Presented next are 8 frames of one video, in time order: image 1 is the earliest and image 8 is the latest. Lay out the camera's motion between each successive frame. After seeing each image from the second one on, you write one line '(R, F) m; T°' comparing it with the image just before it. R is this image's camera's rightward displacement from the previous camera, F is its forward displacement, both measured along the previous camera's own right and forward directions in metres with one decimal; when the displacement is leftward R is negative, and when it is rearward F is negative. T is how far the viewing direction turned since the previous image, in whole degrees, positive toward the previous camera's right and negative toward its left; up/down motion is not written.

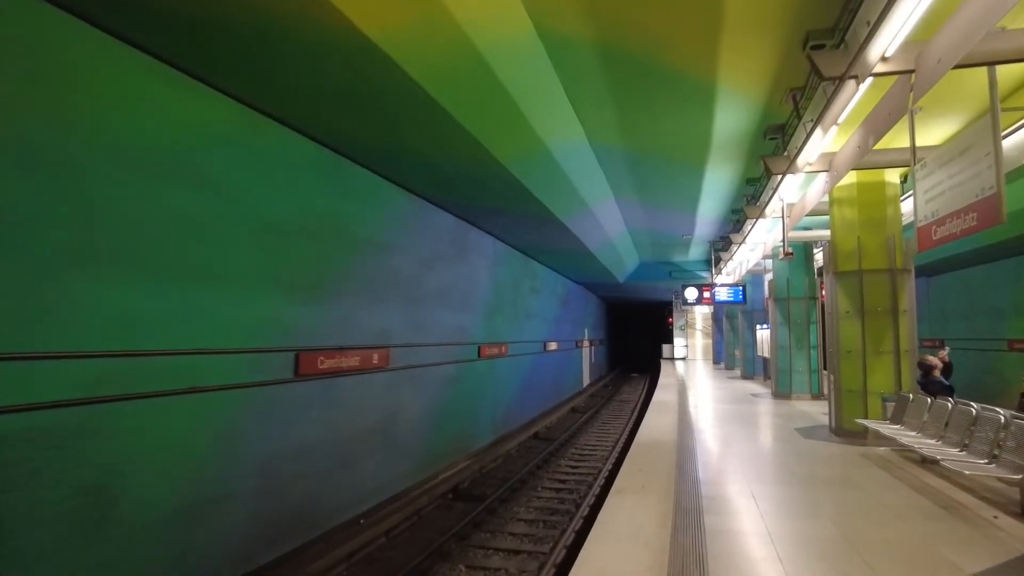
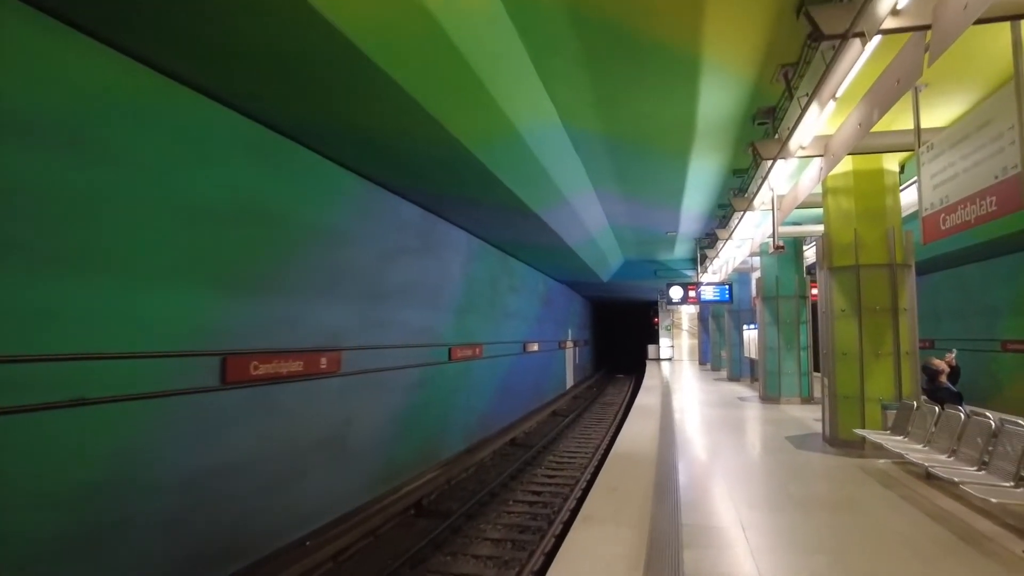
(+0.2, +0.5) m; +1°
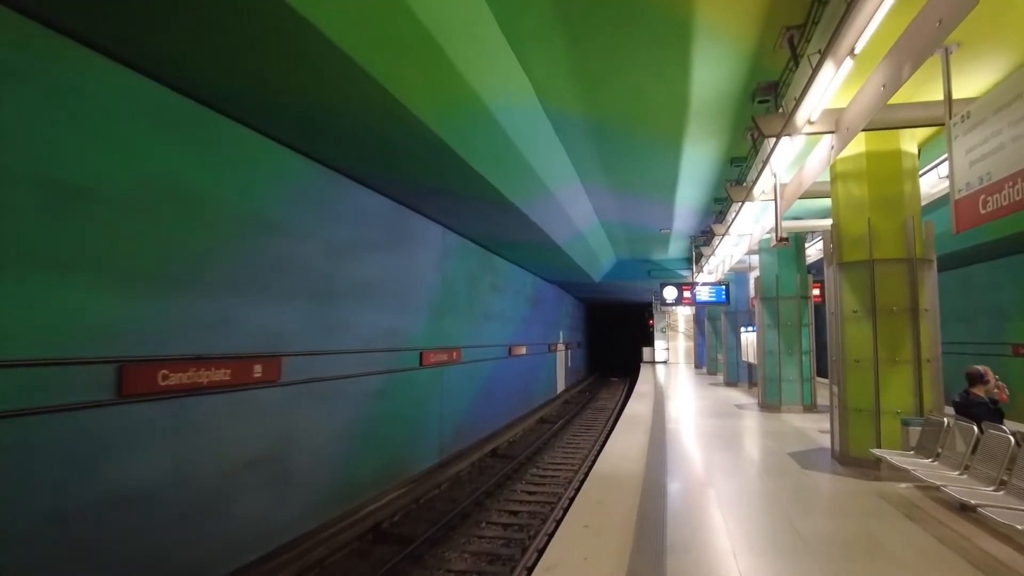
(+0.2, +0.7) m; 0°
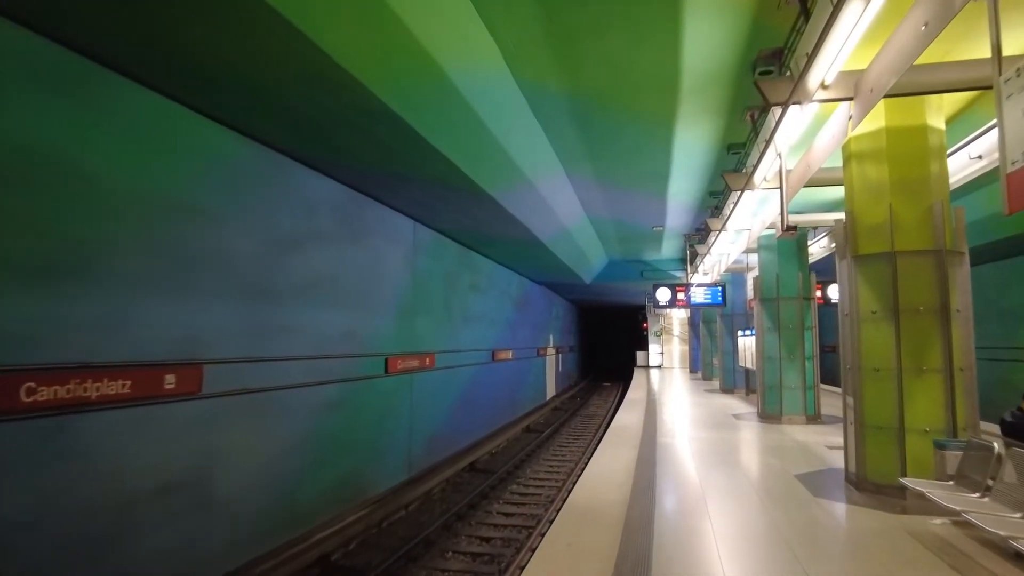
(+0.2, +0.7) m; 0°
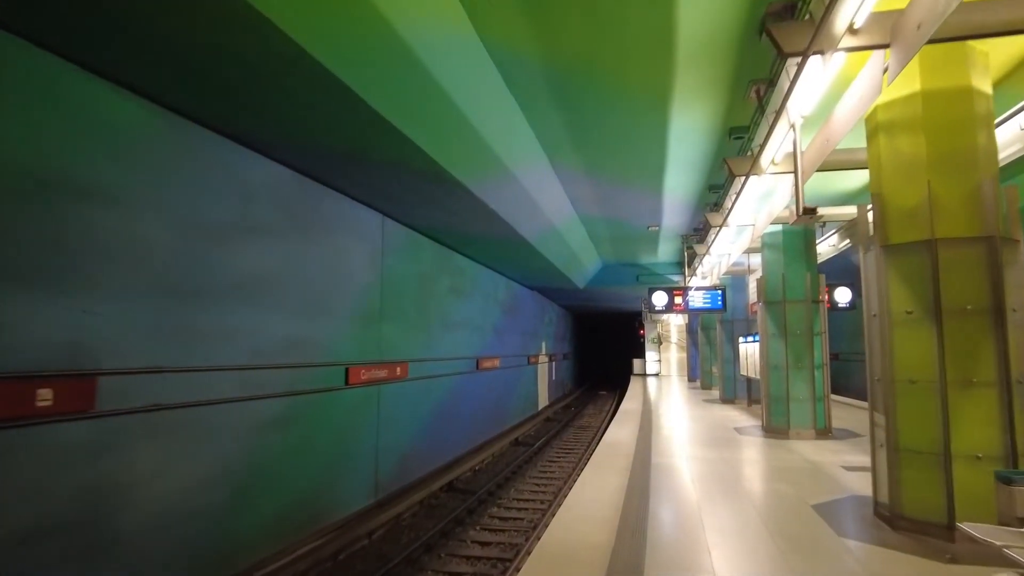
(+0.2, +0.7) m; 0°
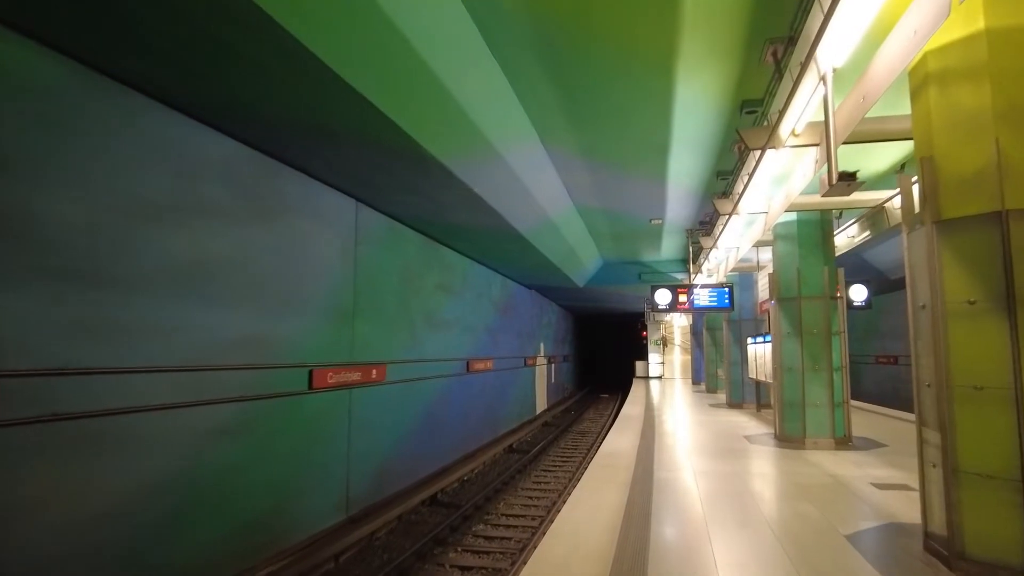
(+0.1, +0.6) m; 0°
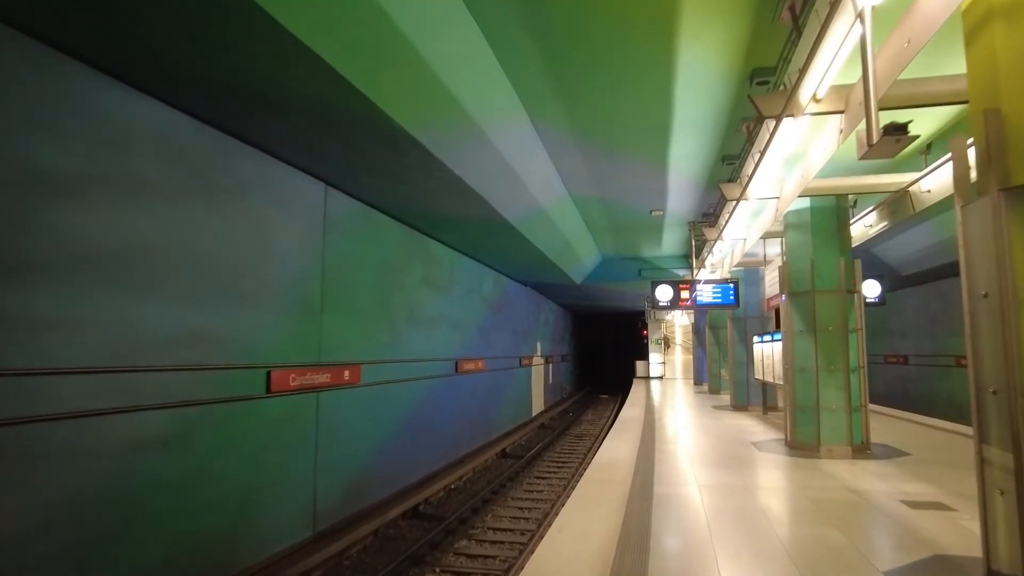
(+0.1, +0.6) m; 0°
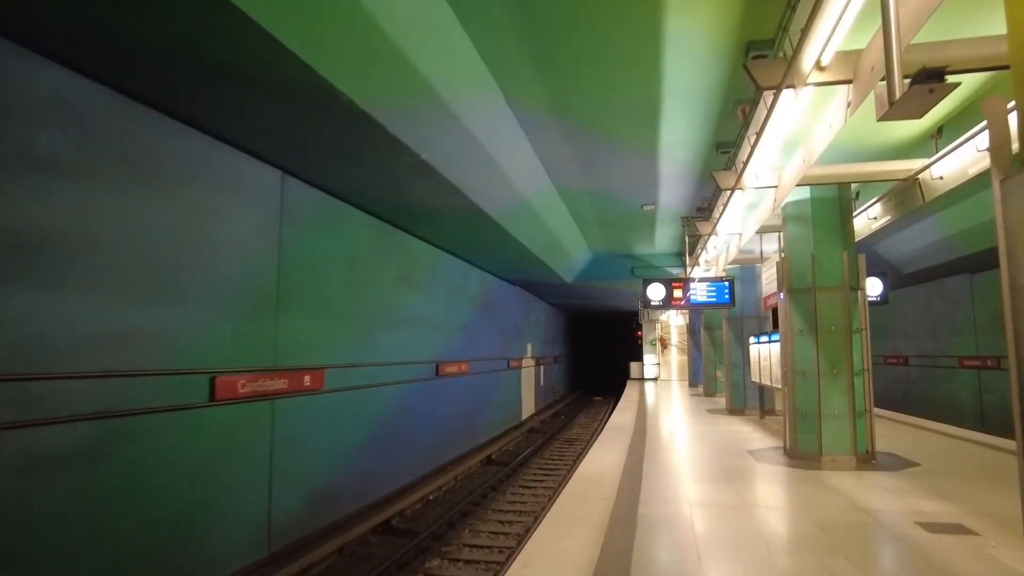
(+0.2, +0.5) m; 0°
